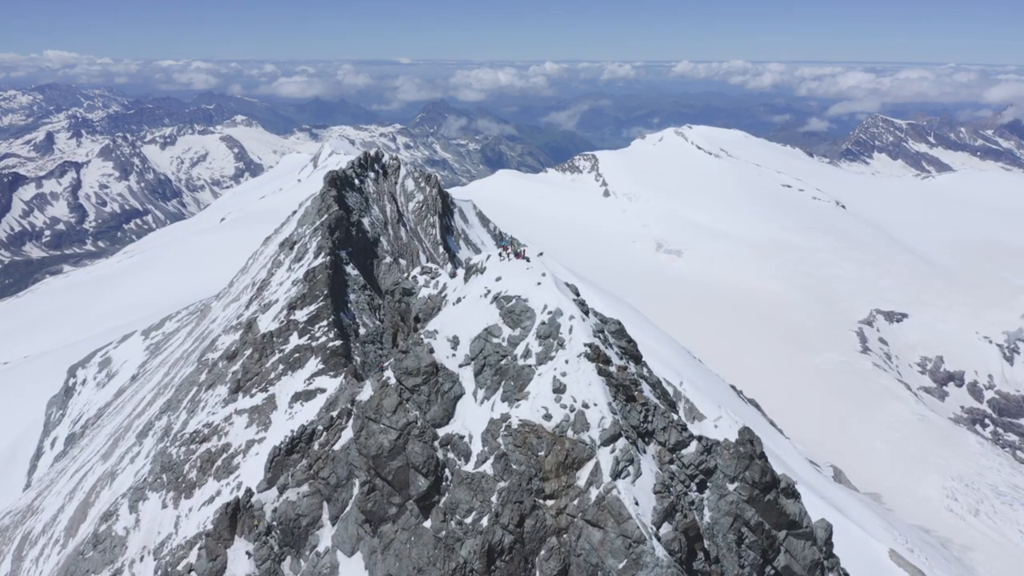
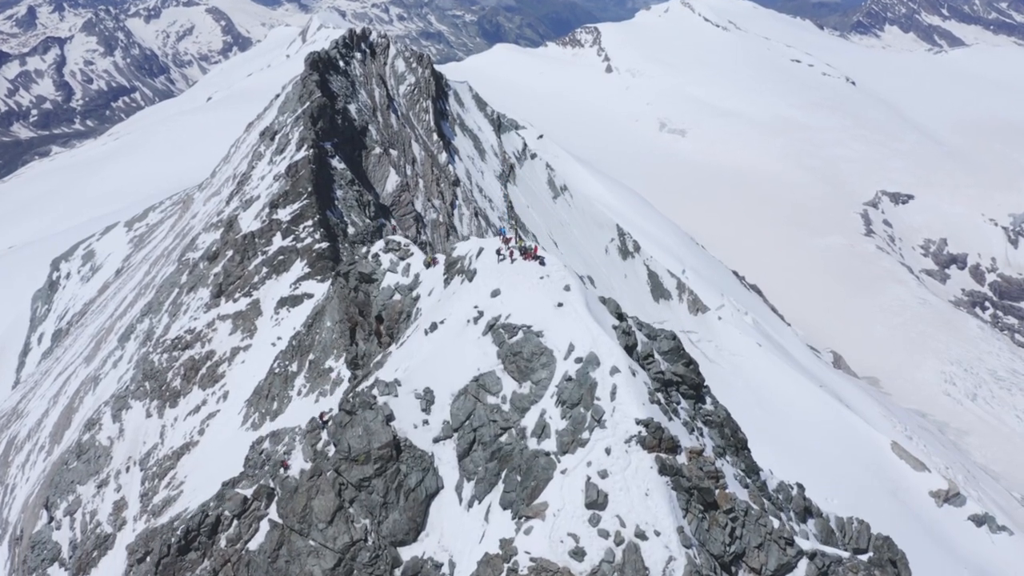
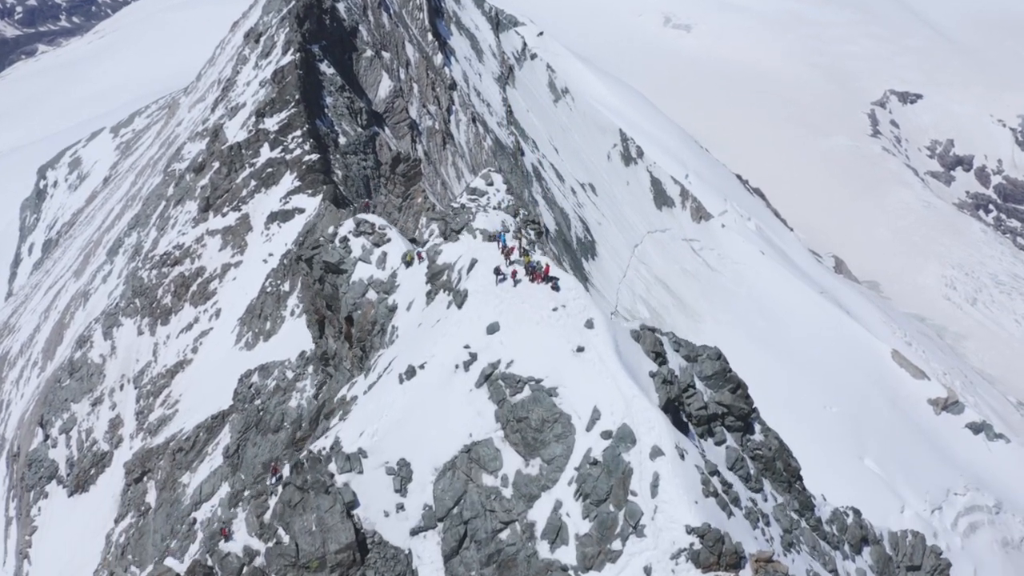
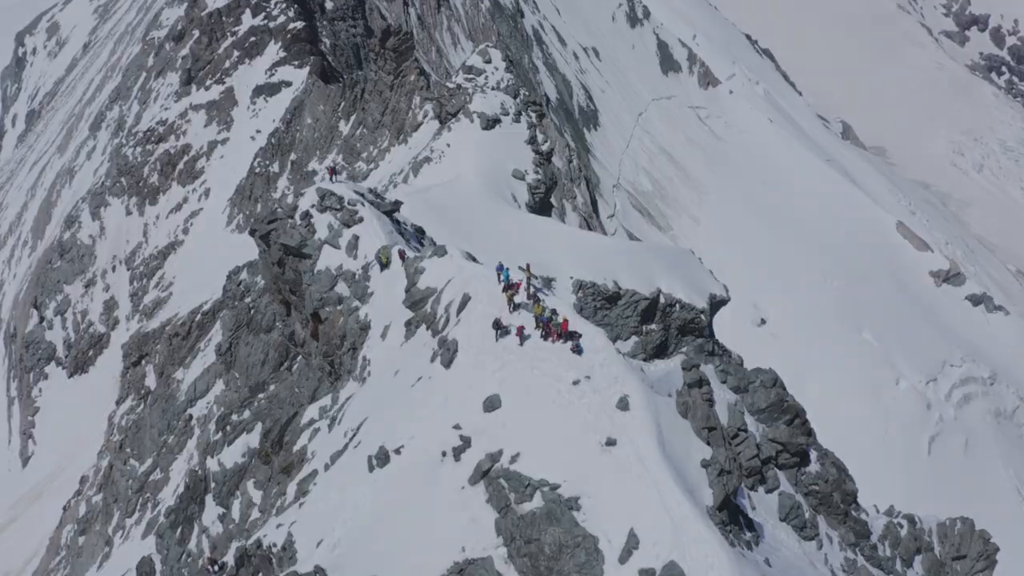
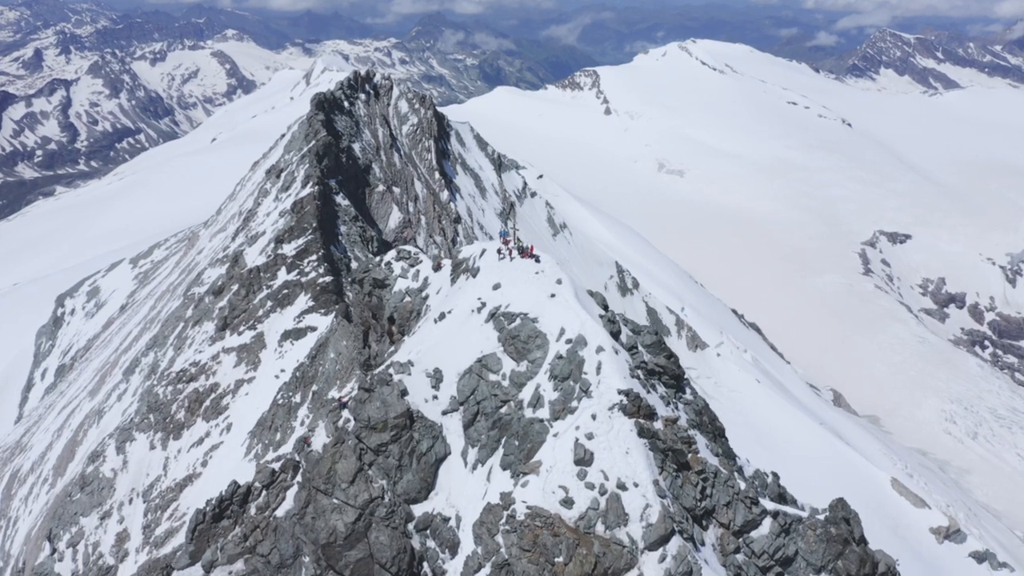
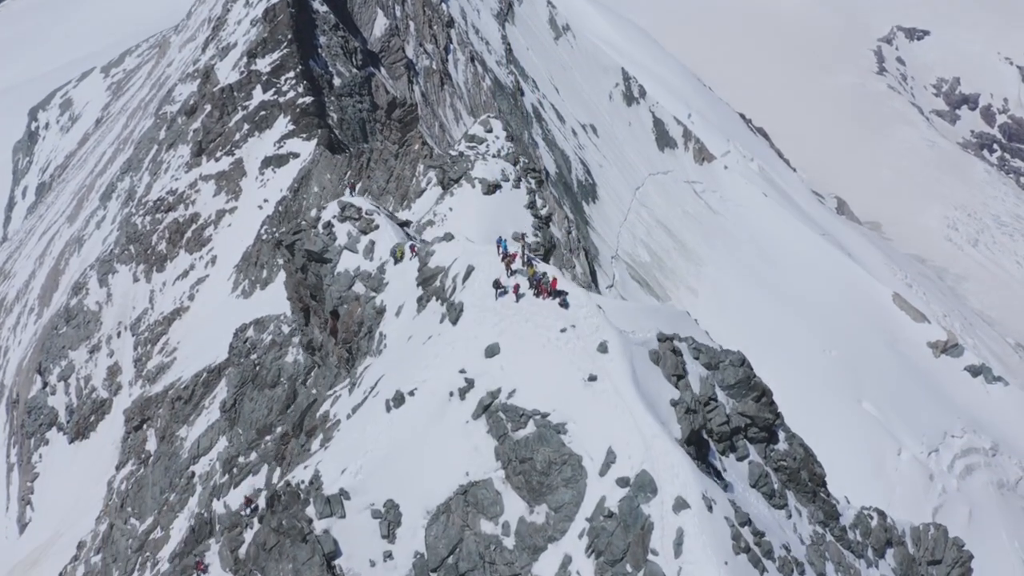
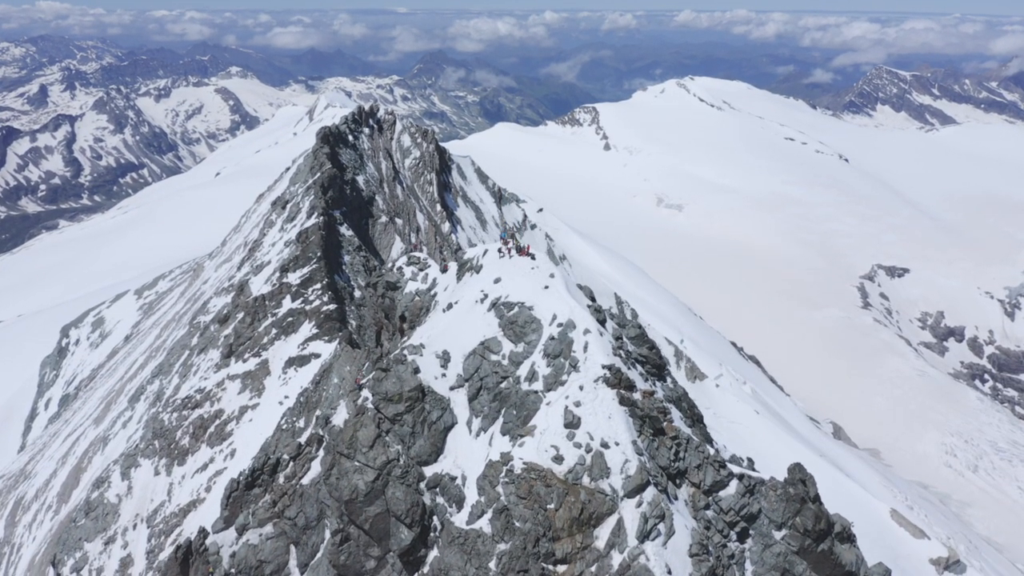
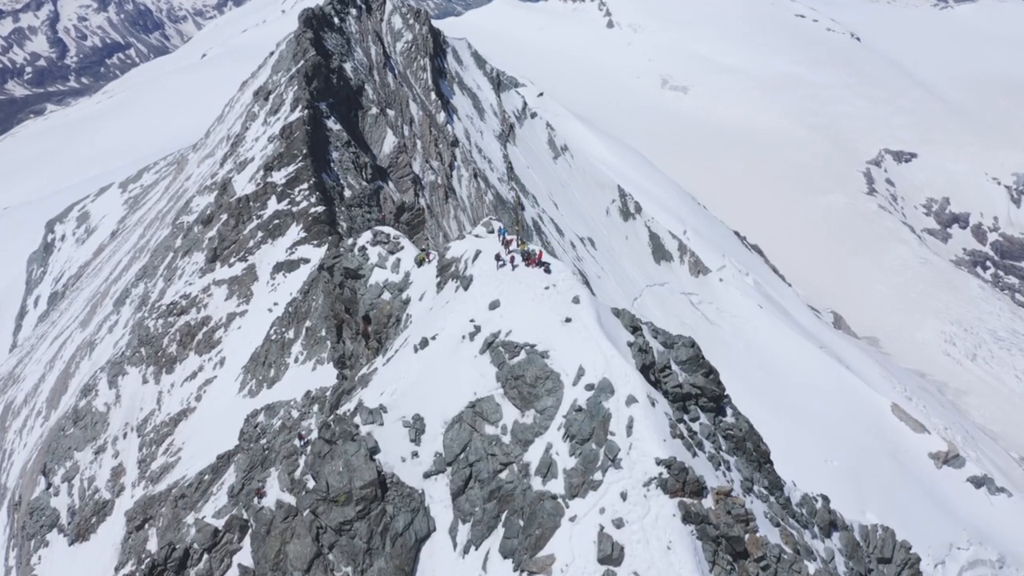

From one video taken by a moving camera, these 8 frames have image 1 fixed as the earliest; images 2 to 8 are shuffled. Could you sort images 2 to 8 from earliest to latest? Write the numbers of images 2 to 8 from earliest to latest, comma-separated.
7, 5, 2, 8, 3, 6, 4
